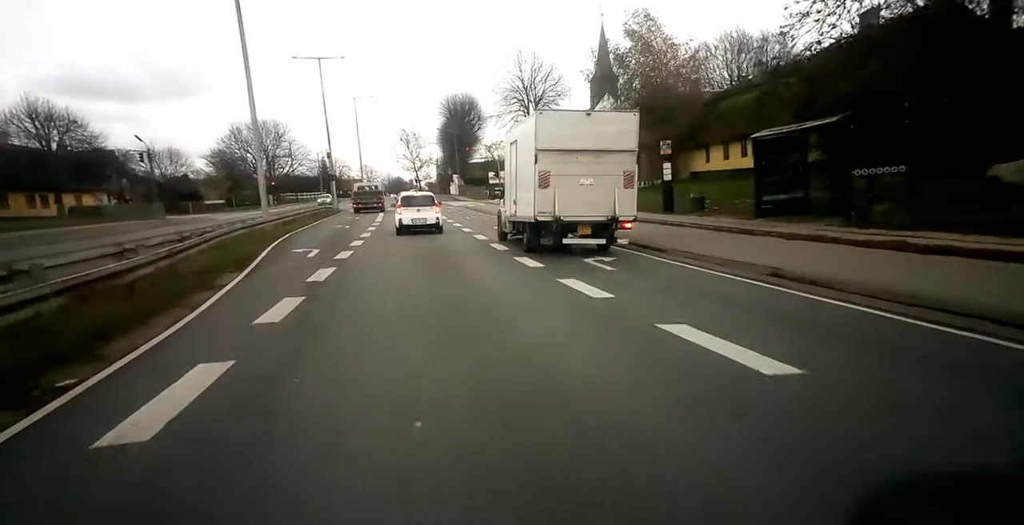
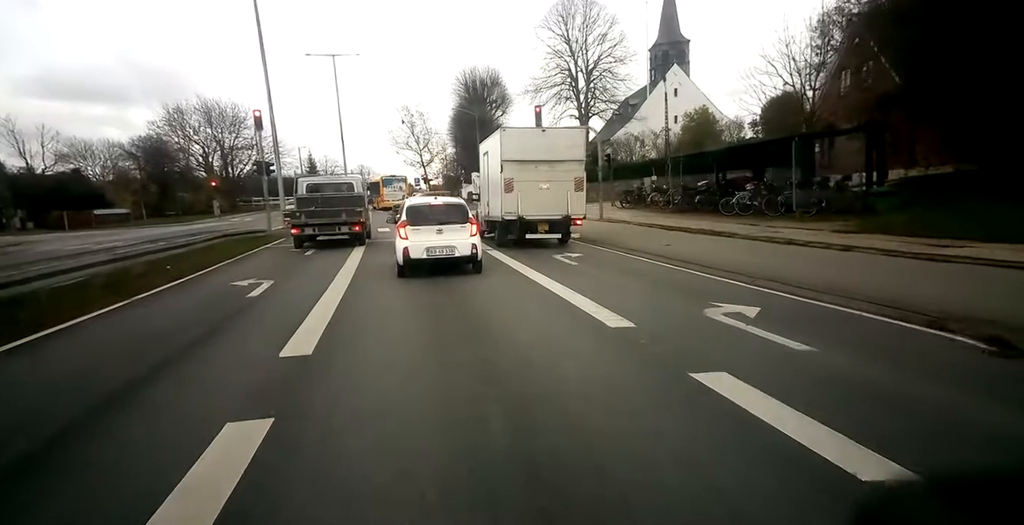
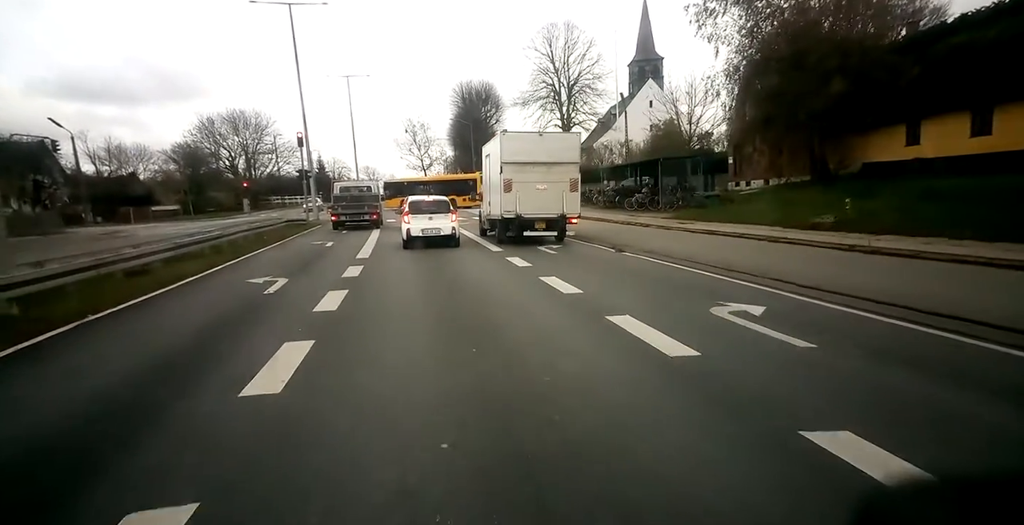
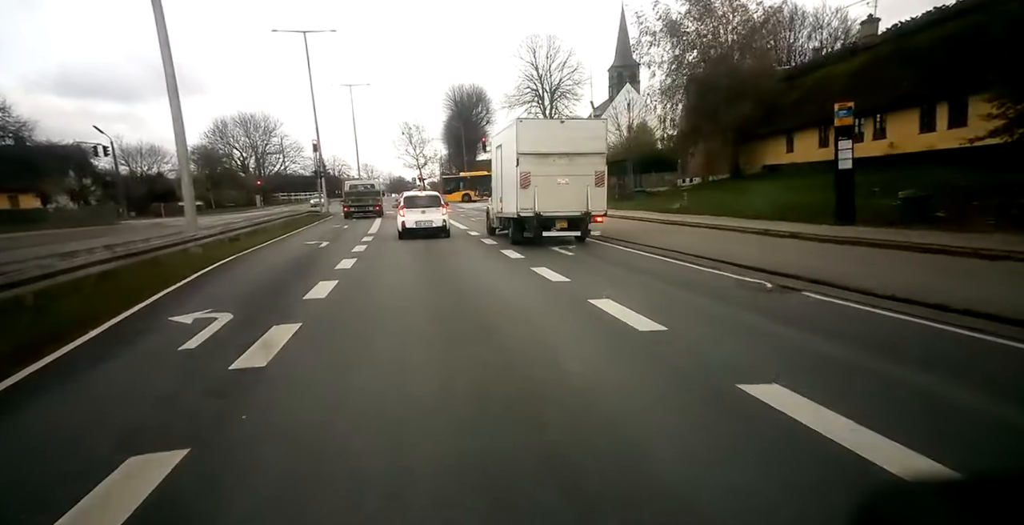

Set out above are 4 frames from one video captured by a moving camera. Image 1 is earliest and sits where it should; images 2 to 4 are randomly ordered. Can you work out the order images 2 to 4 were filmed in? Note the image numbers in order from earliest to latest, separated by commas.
4, 3, 2
